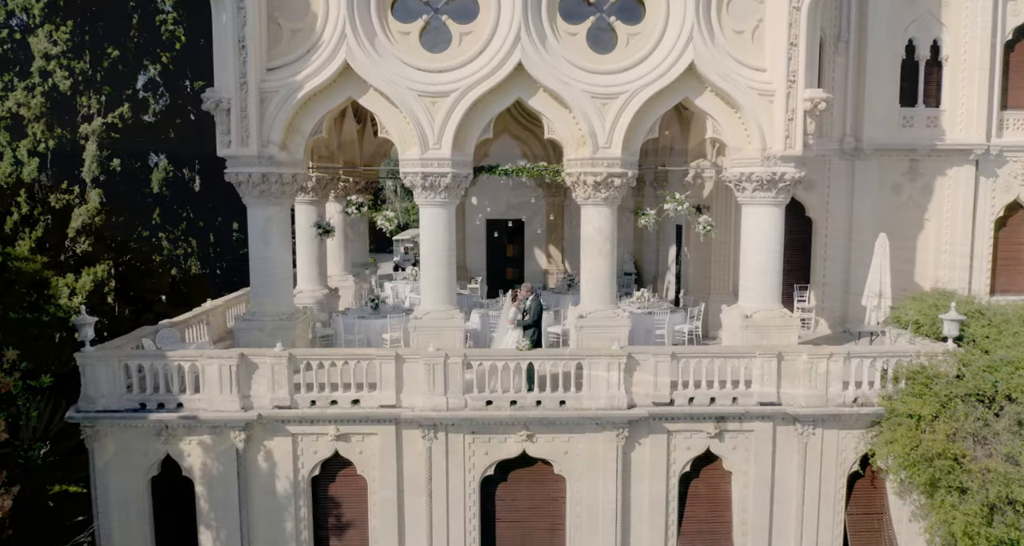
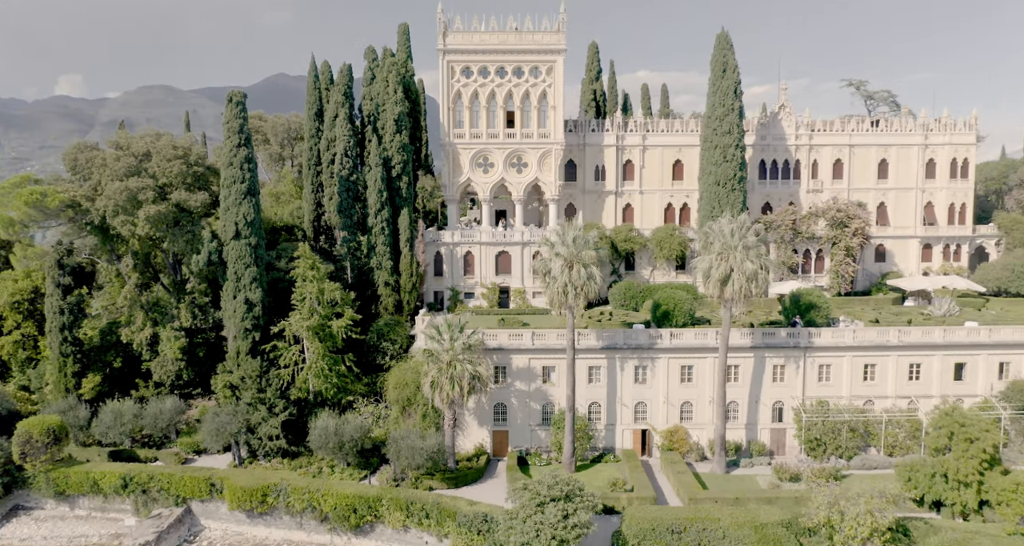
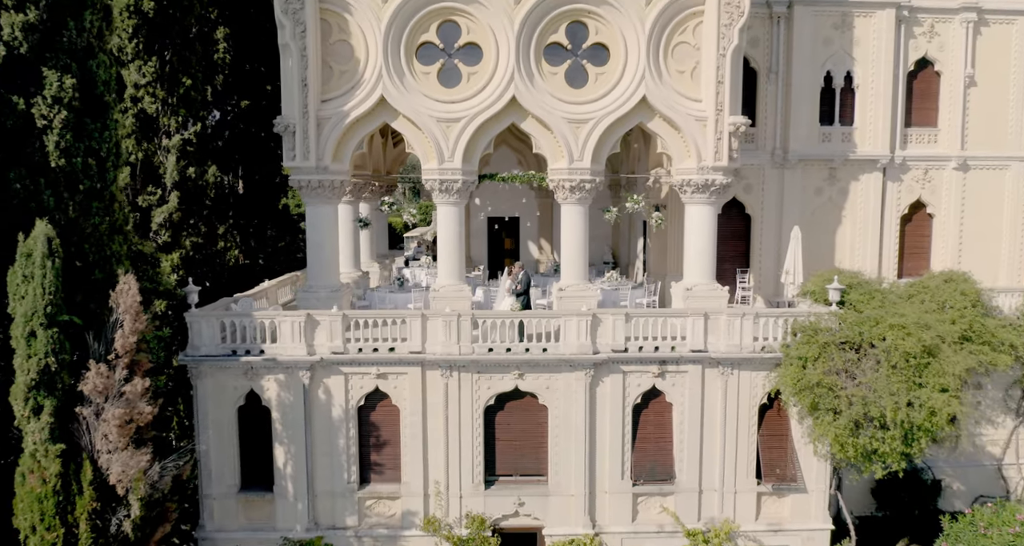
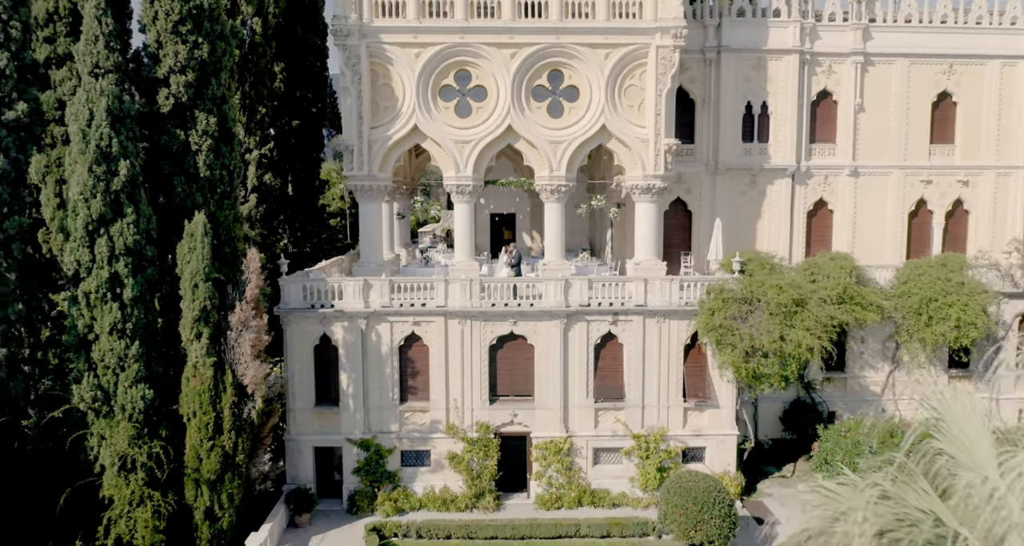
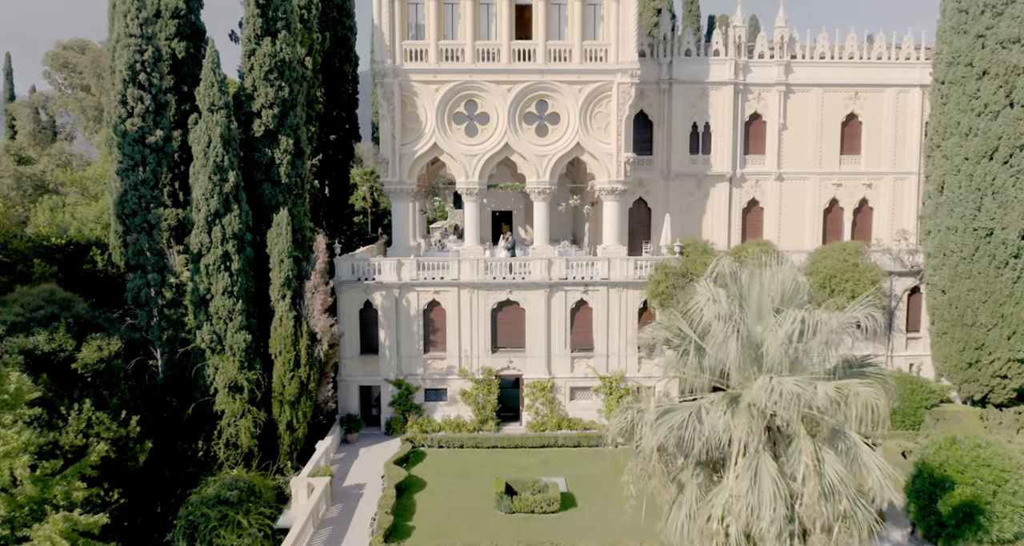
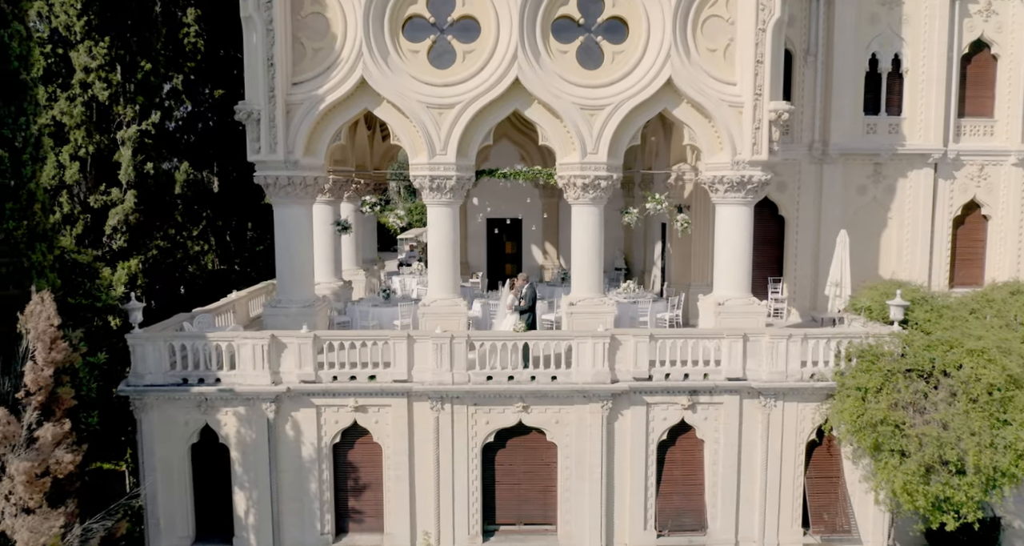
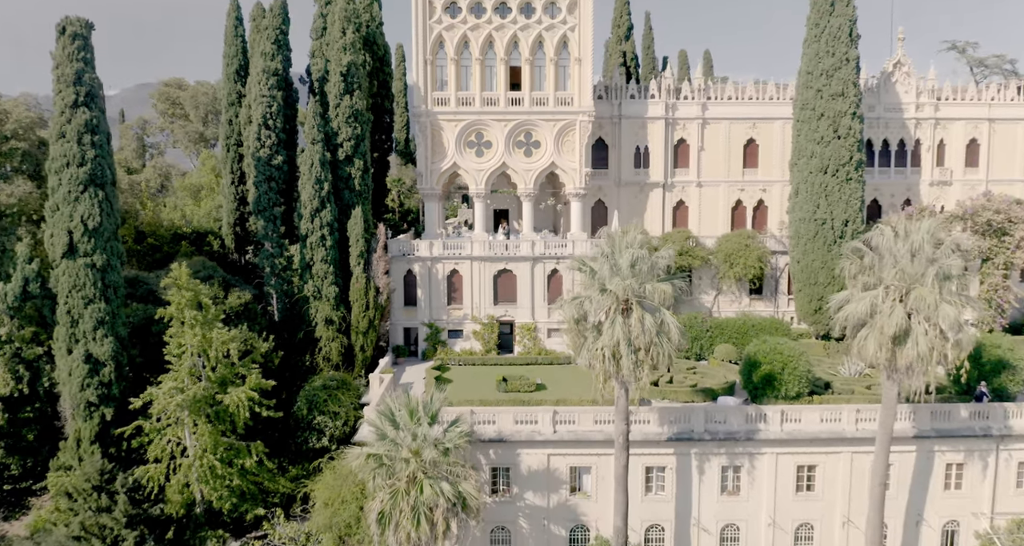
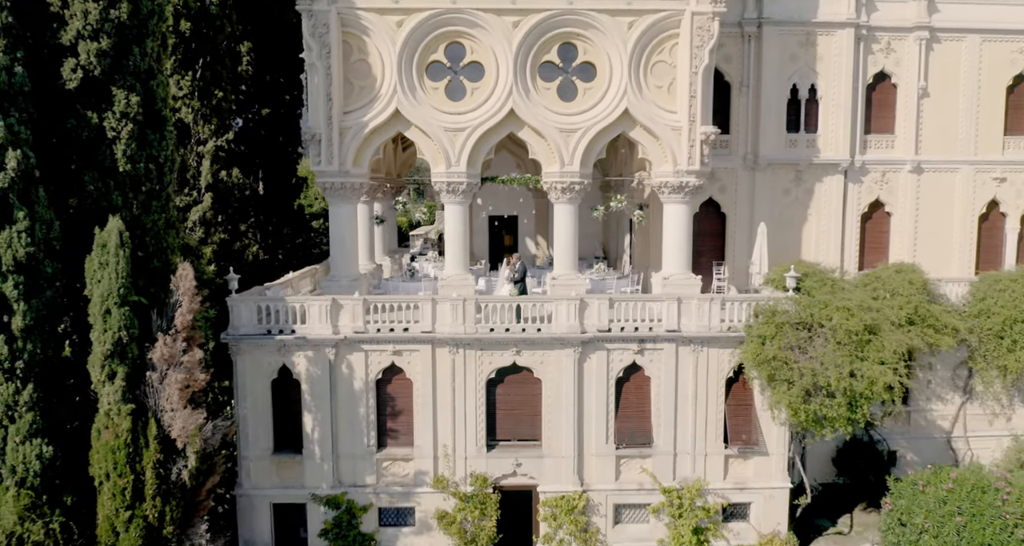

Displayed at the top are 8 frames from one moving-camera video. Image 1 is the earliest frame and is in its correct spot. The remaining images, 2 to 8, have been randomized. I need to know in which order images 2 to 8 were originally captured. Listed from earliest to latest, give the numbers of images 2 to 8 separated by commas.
6, 3, 8, 4, 5, 7, 2
